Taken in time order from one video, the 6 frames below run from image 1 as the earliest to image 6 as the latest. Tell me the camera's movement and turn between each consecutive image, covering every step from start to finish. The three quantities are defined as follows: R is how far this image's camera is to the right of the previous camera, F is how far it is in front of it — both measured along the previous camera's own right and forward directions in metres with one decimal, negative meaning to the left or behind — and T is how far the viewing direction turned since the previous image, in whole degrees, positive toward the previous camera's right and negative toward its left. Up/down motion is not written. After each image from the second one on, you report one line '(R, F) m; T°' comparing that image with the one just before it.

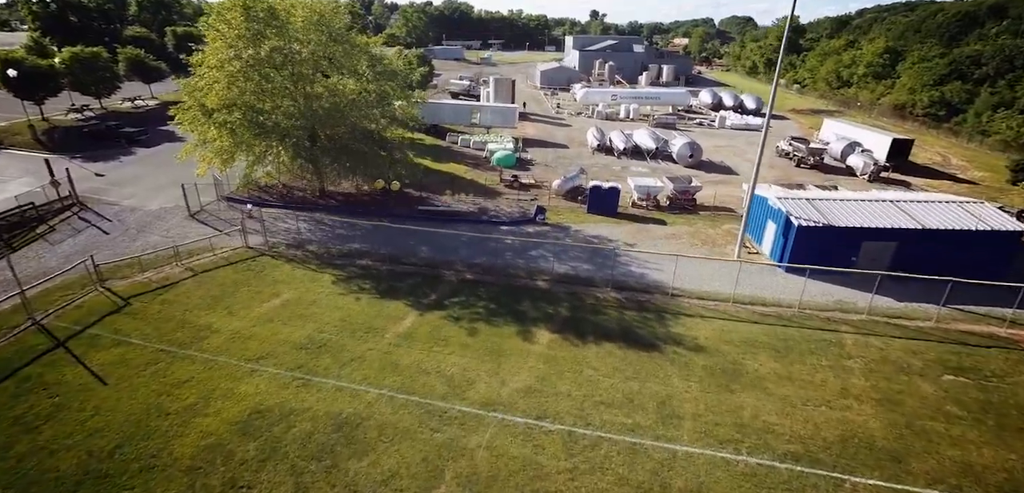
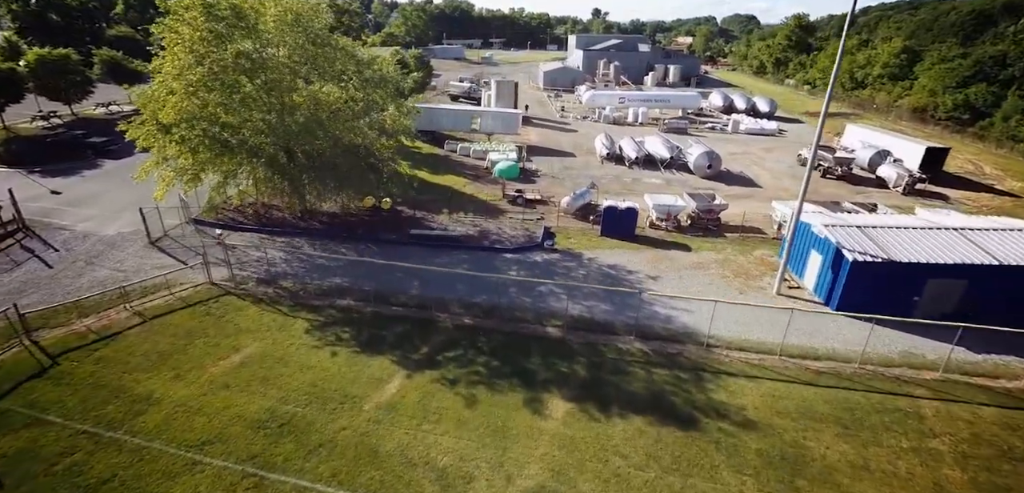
(-0.2, +3.3) m; 0°
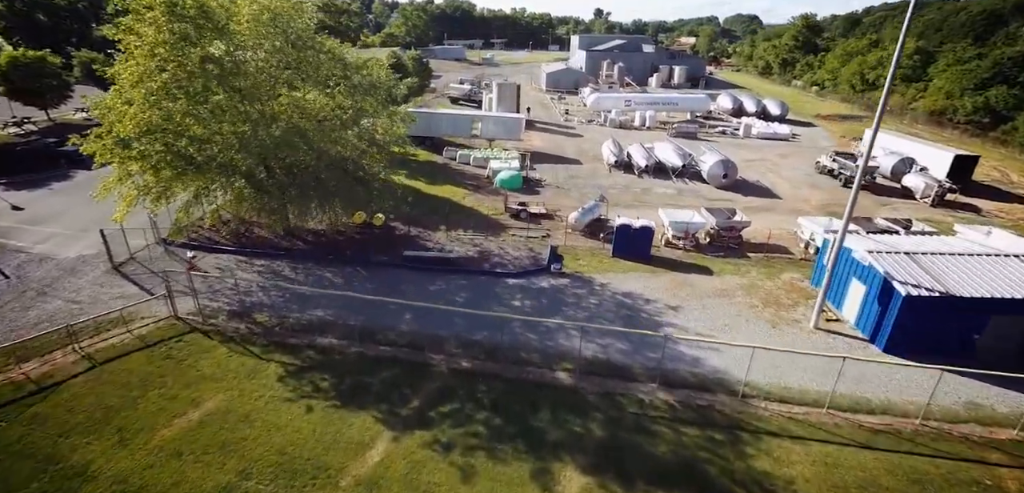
(-0.1, +2.4) m; 0°
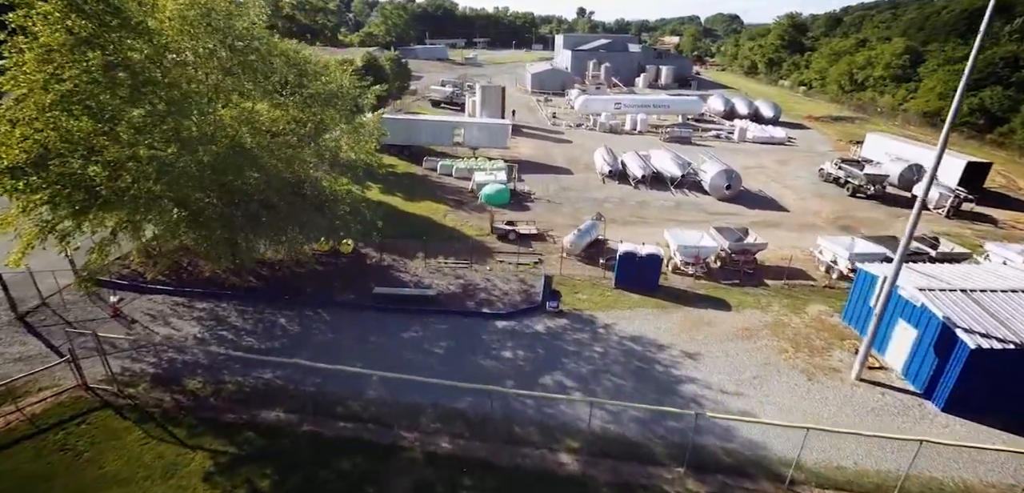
(-0.1, +3.2) m; +2°
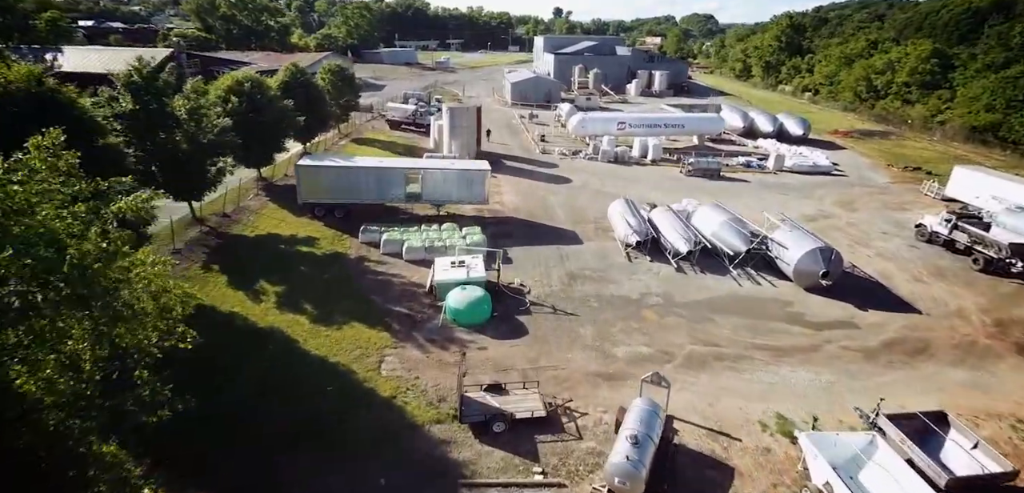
(-0.1, +12.6) m; +2°
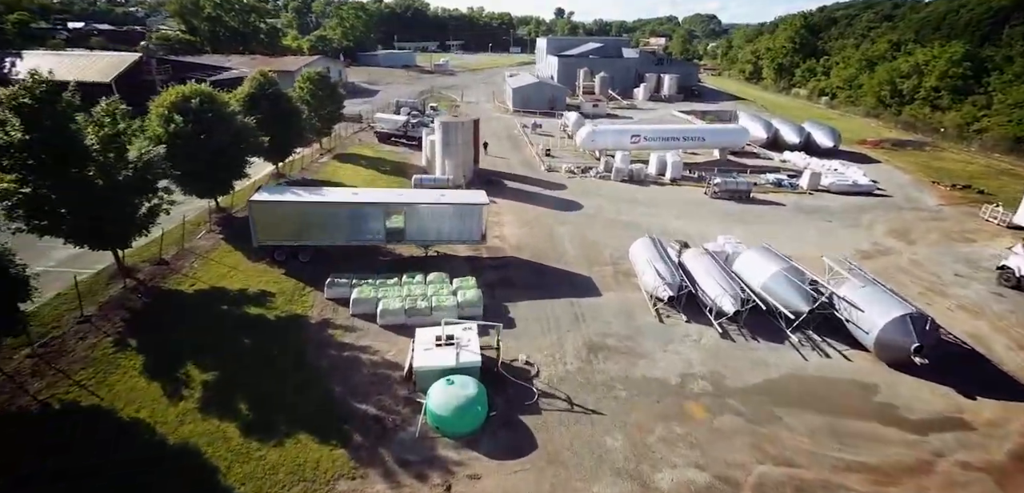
(0.0, +5.0) m; 0°
